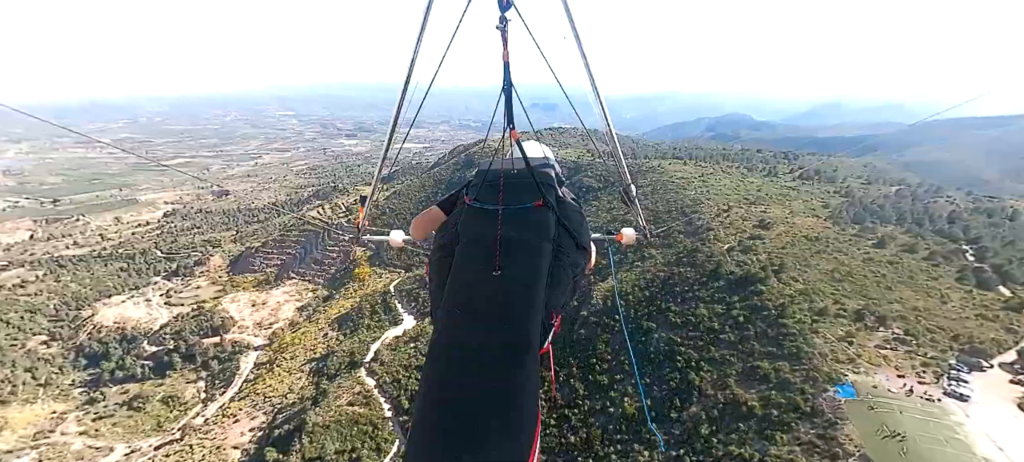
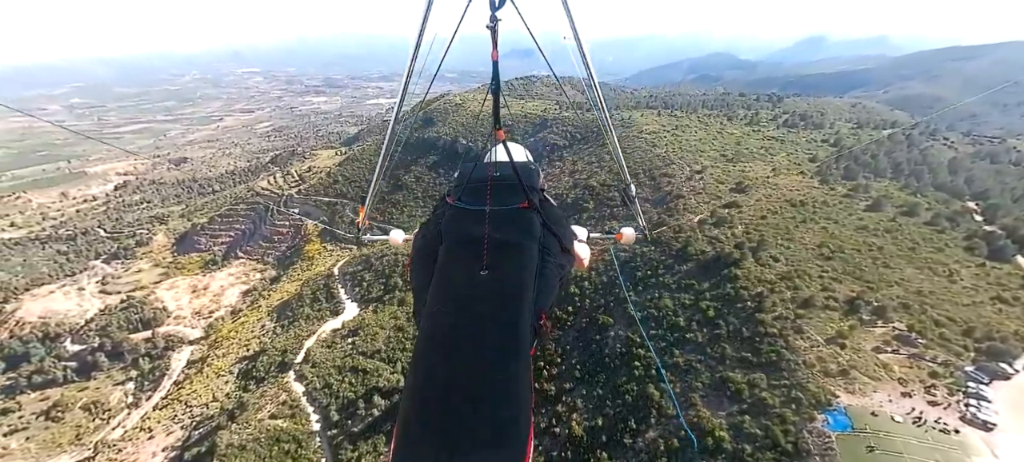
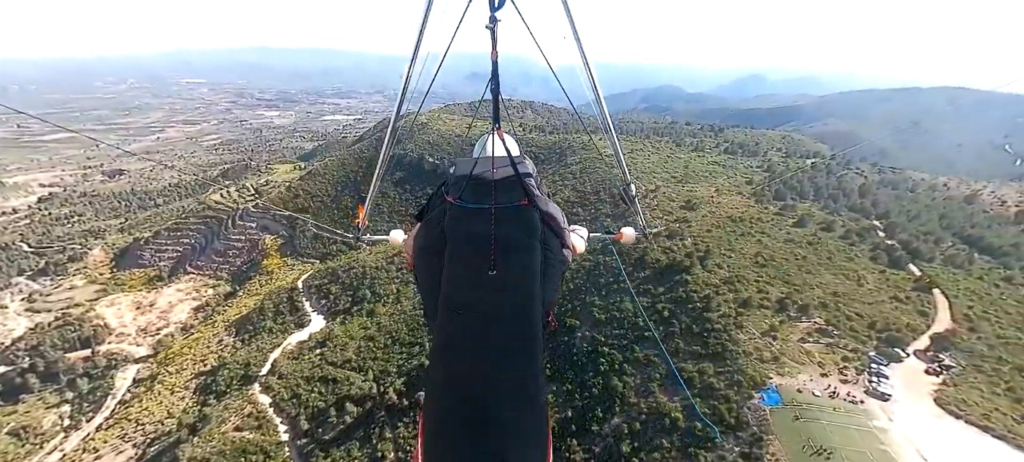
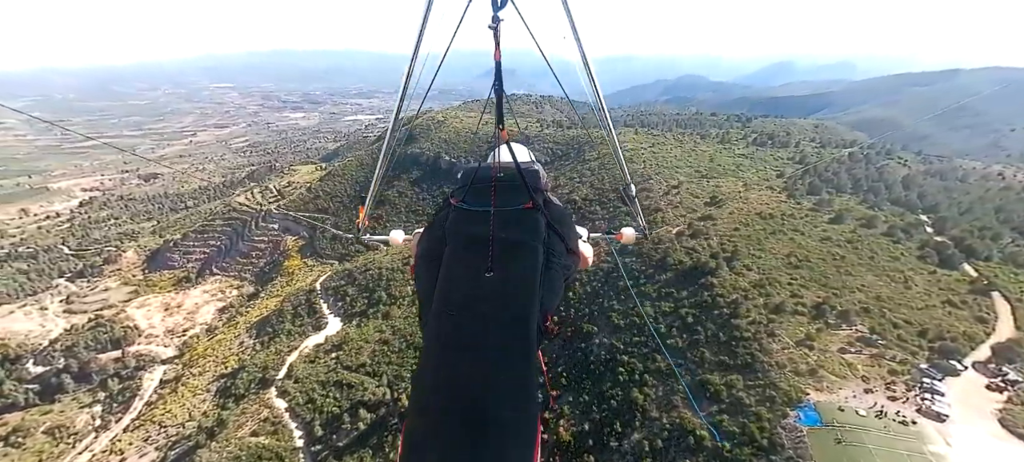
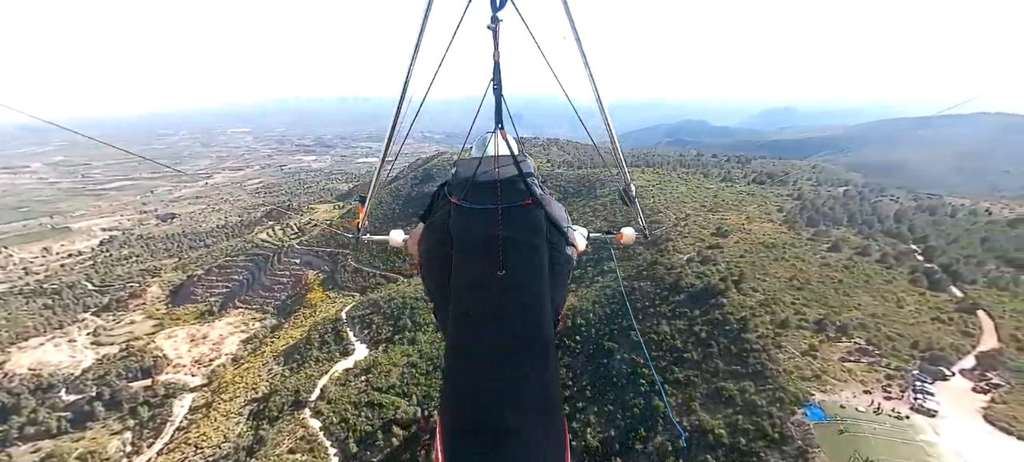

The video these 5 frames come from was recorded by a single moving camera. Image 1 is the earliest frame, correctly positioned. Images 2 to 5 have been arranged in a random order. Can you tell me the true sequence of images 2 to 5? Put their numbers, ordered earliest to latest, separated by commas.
5, 3, 4, 2
